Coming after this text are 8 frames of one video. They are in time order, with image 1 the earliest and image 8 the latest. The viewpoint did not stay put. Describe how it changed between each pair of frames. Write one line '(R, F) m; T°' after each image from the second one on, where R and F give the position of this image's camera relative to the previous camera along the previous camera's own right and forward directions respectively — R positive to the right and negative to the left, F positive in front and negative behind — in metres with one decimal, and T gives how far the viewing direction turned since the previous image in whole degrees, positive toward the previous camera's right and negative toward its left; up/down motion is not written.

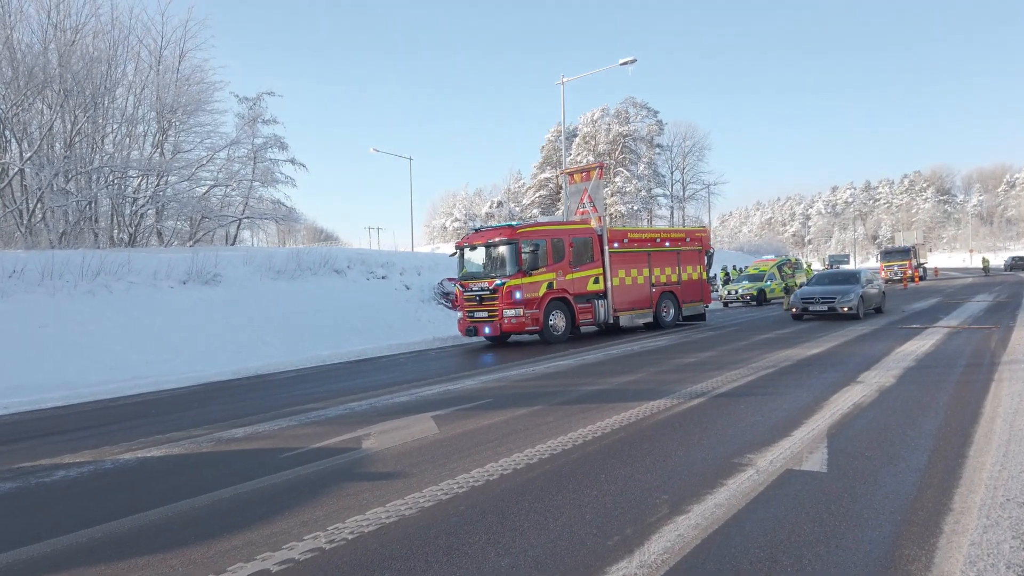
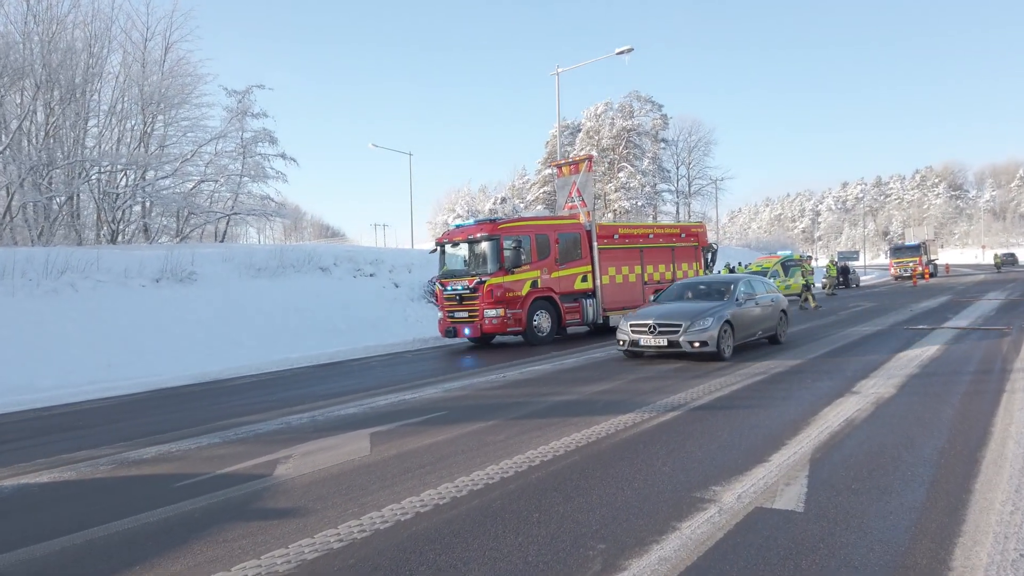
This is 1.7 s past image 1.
(+0.5, +0.8) m; -1°
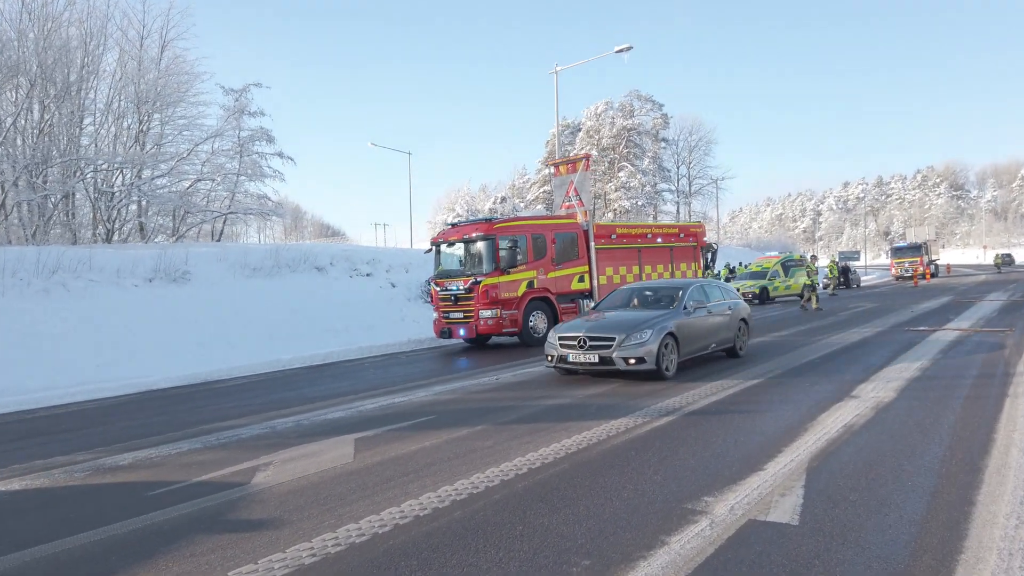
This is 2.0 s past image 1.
(+0.1, +0.2) m; 0°
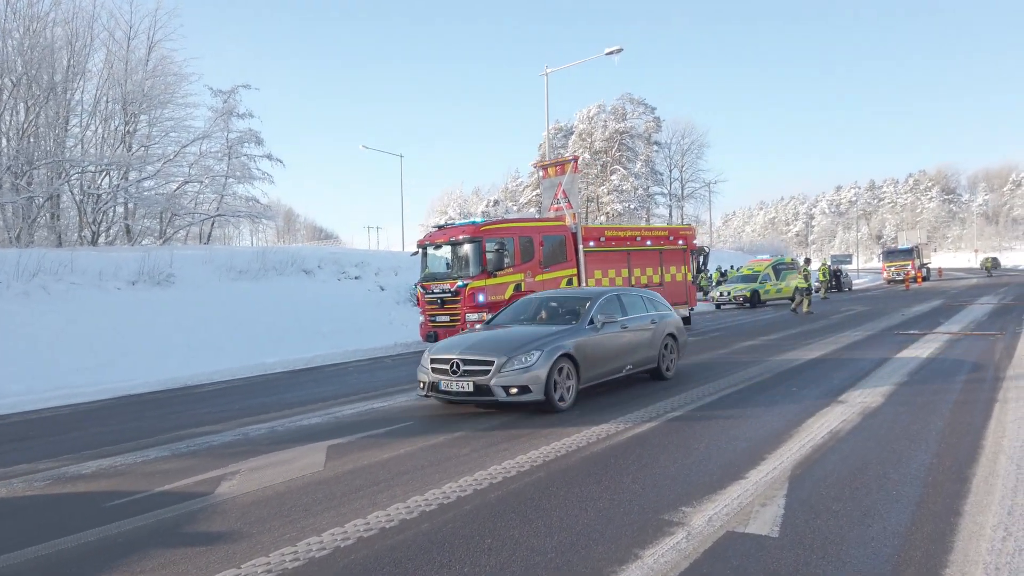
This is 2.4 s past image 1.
(+0.1, +0.2) m; 0°
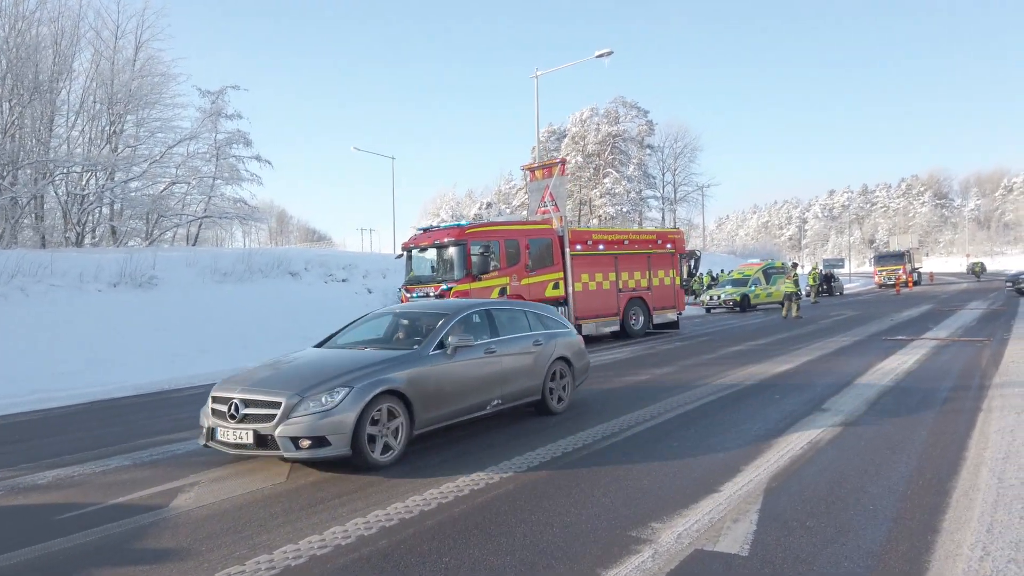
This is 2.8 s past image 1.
(+0.2, +0.2) m; 0°
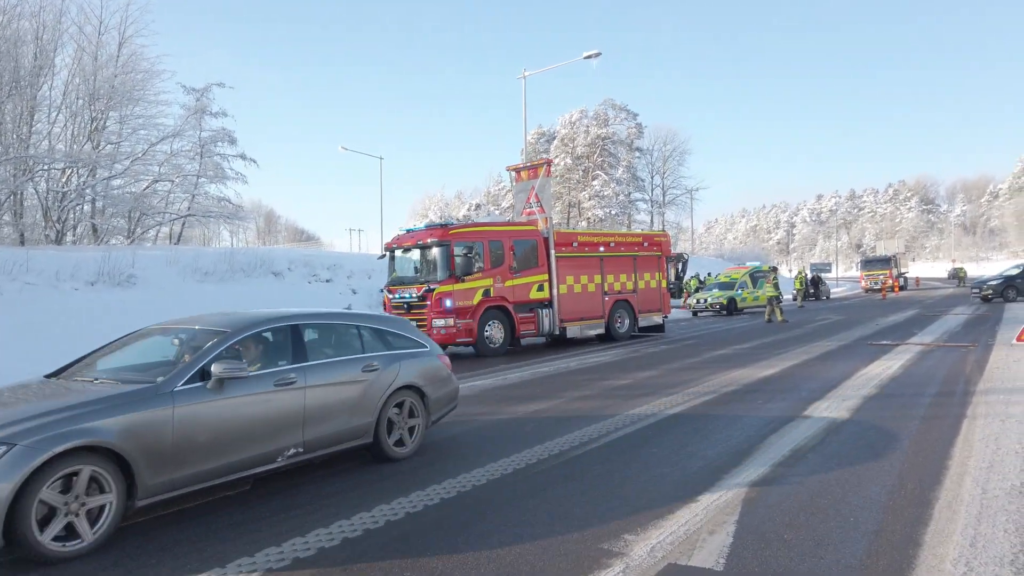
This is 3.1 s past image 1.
(+0.1, +0.2) m; +1°
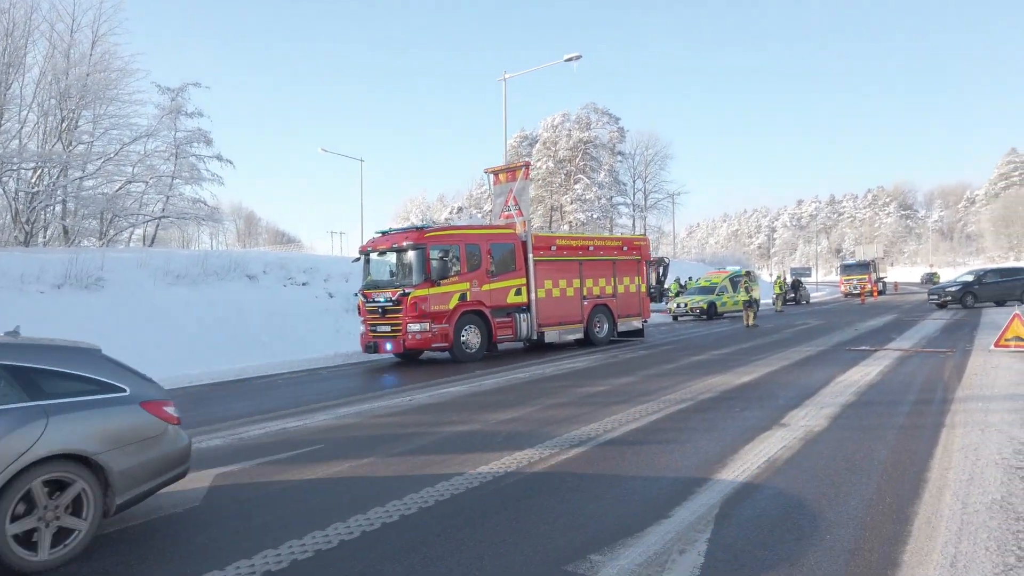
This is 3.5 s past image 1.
(+0.1, +0.2) m; +1°
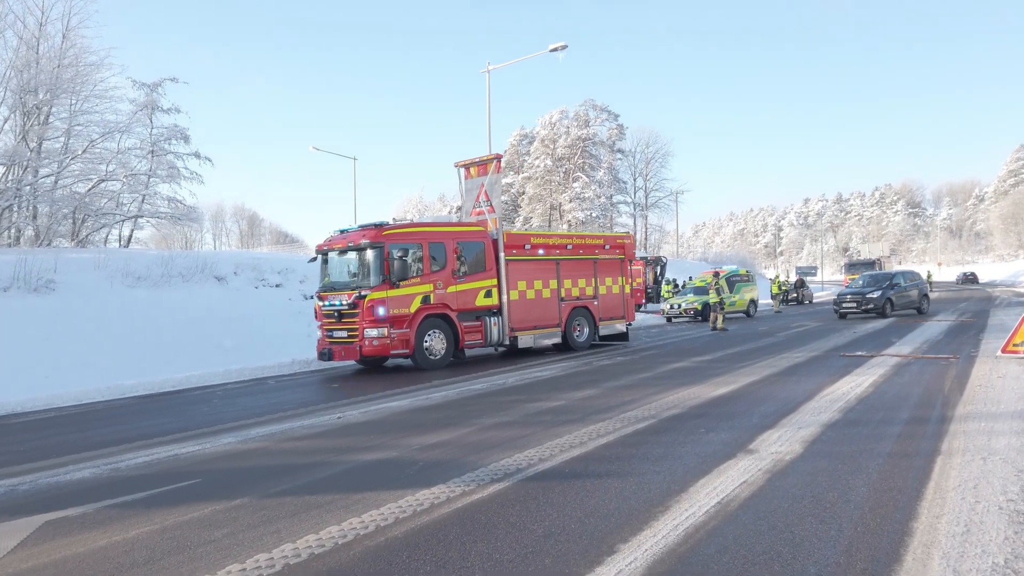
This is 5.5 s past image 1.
(+0.7, +1.0) m; -1°
